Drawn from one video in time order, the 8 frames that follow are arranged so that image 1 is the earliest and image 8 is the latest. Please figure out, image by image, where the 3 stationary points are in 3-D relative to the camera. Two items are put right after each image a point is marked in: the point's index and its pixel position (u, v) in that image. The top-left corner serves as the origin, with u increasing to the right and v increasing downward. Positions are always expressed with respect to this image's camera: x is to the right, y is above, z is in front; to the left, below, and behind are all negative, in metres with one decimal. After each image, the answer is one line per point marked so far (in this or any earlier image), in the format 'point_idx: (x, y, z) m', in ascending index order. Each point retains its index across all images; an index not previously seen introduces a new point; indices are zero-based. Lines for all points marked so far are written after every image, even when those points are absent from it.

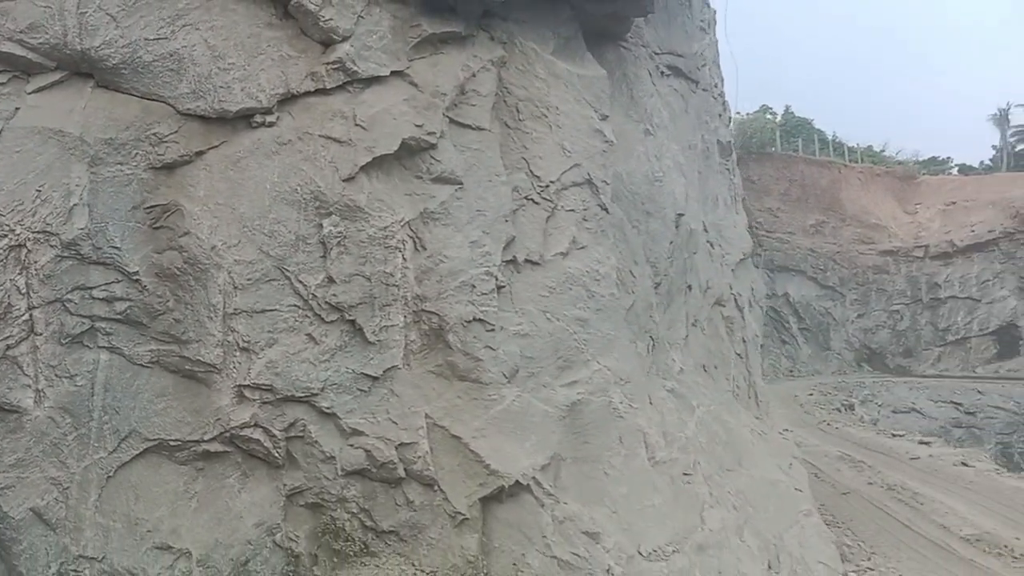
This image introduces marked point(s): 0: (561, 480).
0: (+0.3, -1.0, +4.7) m
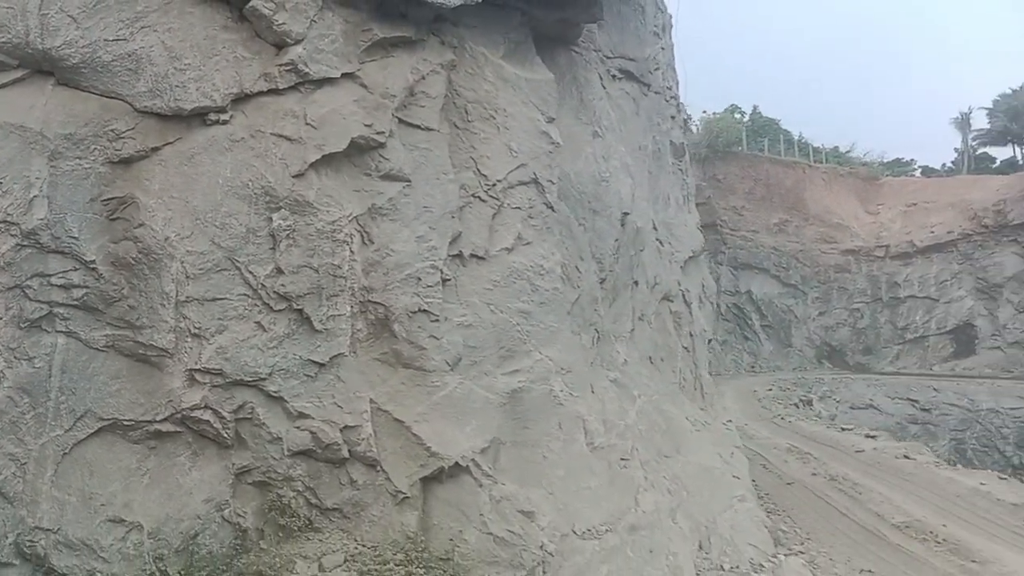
0: (-0.1, -1.0, +5.0) m
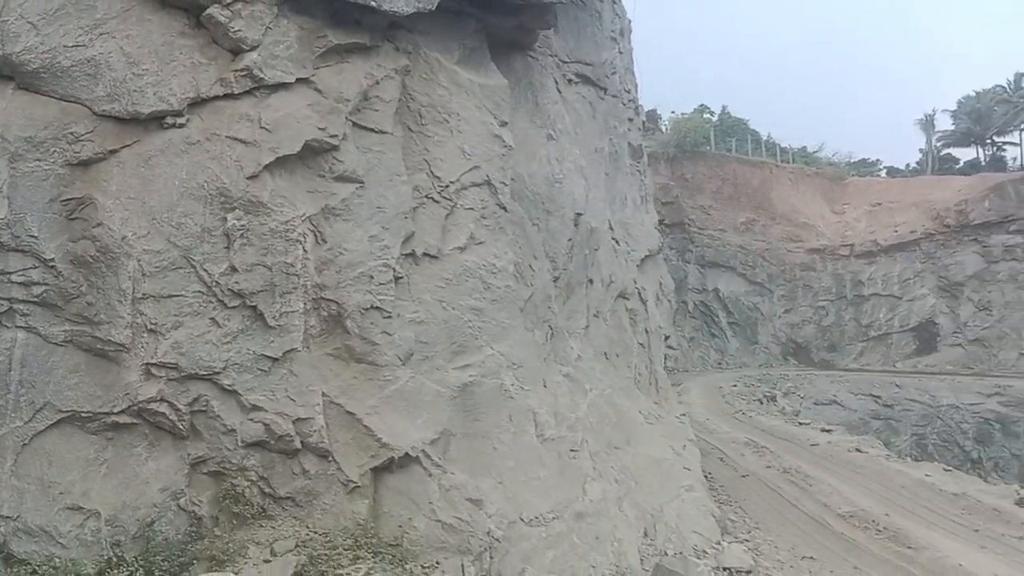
0: (-0.4, -1.0, +5.2) m
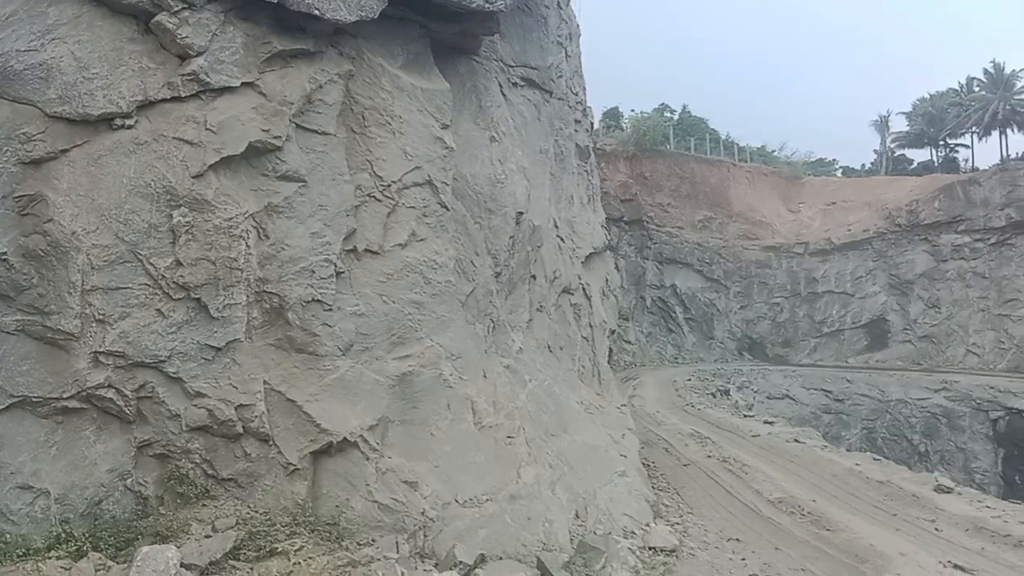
0: (-0.8, -0.9, +5.5) m
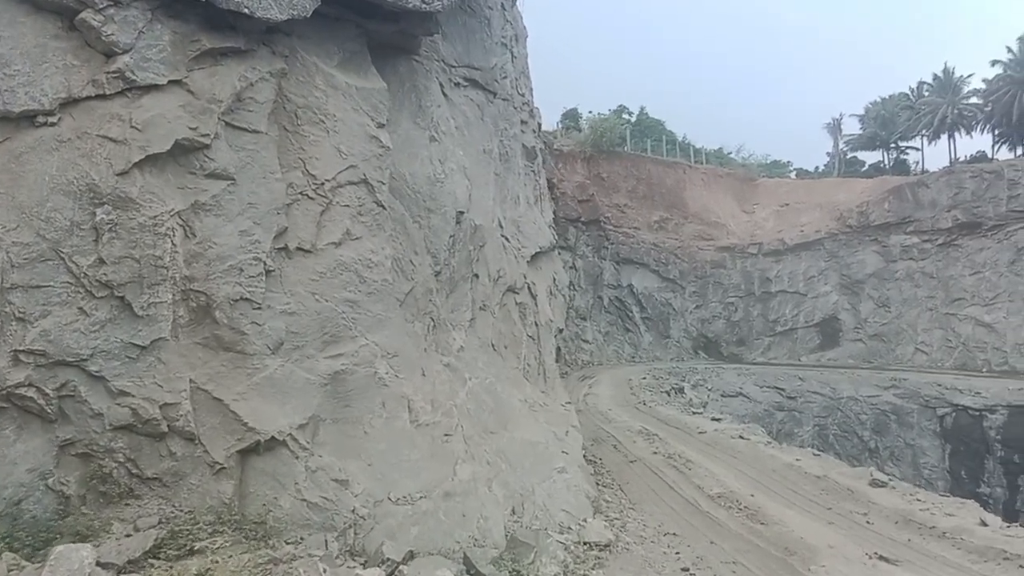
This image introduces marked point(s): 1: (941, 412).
0: (-1.2, -0.9, +5.5) m
1: (+9.0, -2.6, +18.7) m
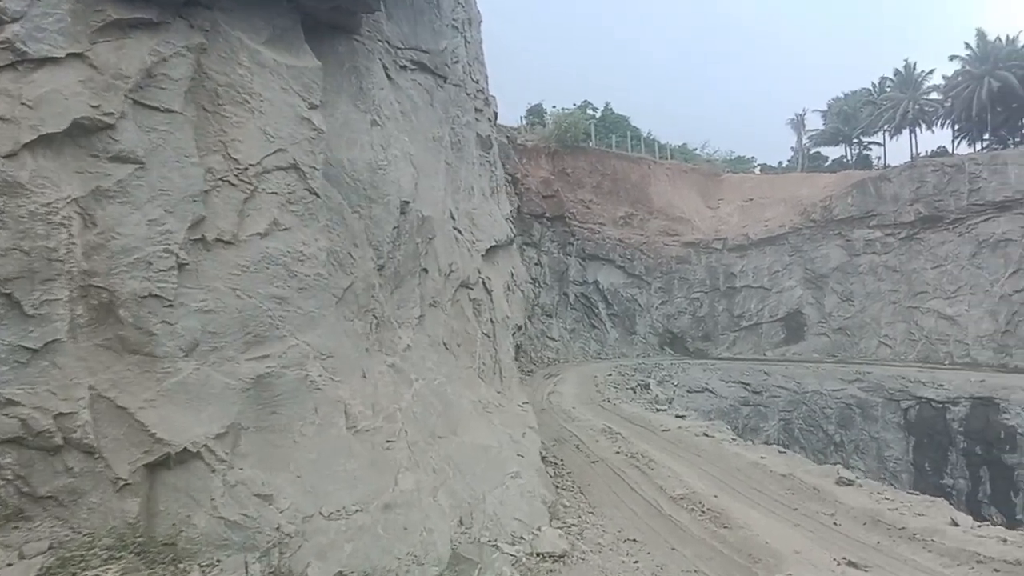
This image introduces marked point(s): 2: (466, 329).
0: (-1.5, -0.9, +5.0) m
1: (+8.2, -2.5, +18.6) m
2: (-0.5, -0.4, +8.8) m
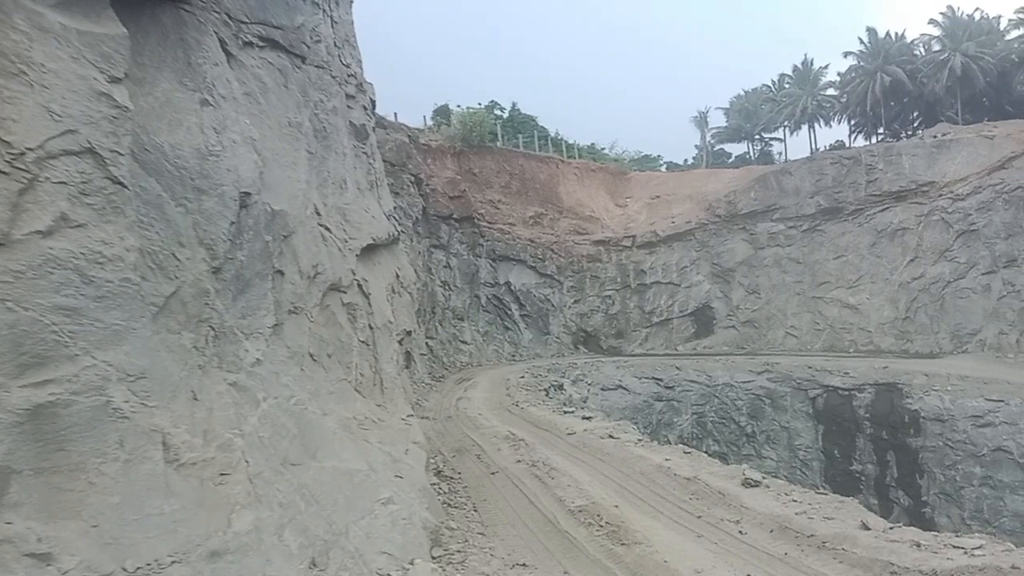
0: (-2.3, -0.9, +4.0) m
1: (+6.3, -2.3, +18.4) m
2: (-1.6, -0.4, +8.0) m
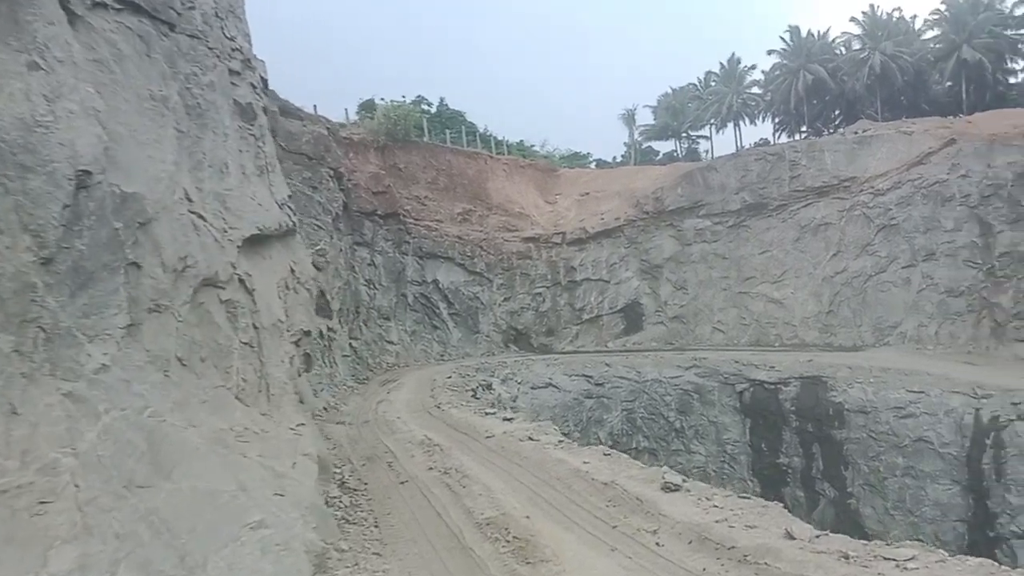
0: (-2.8, -0.9, +3.2) m
1: (+4.7, -2.1, +18.2) m
2: (-2.4, -0.4, +7.1) m
